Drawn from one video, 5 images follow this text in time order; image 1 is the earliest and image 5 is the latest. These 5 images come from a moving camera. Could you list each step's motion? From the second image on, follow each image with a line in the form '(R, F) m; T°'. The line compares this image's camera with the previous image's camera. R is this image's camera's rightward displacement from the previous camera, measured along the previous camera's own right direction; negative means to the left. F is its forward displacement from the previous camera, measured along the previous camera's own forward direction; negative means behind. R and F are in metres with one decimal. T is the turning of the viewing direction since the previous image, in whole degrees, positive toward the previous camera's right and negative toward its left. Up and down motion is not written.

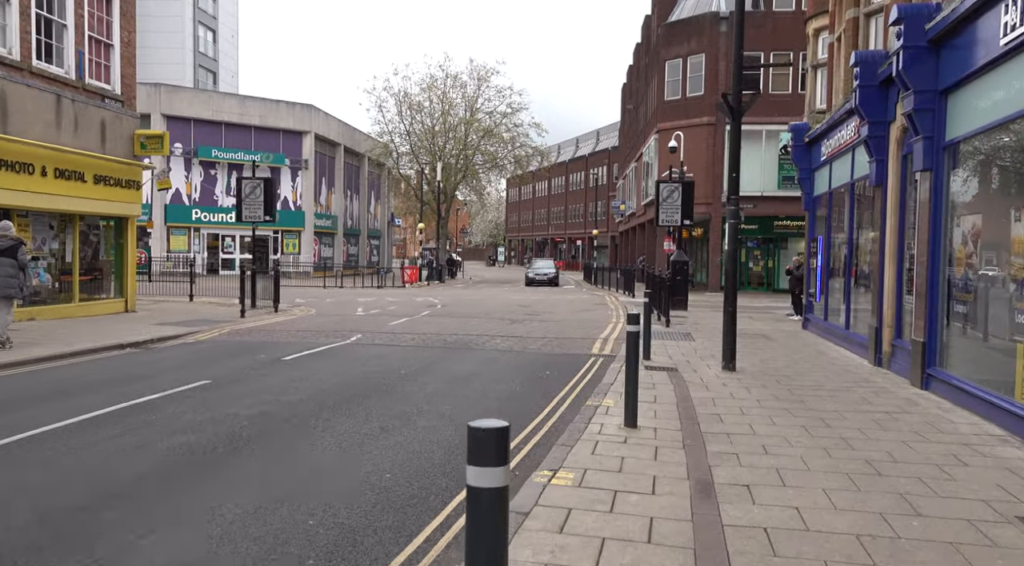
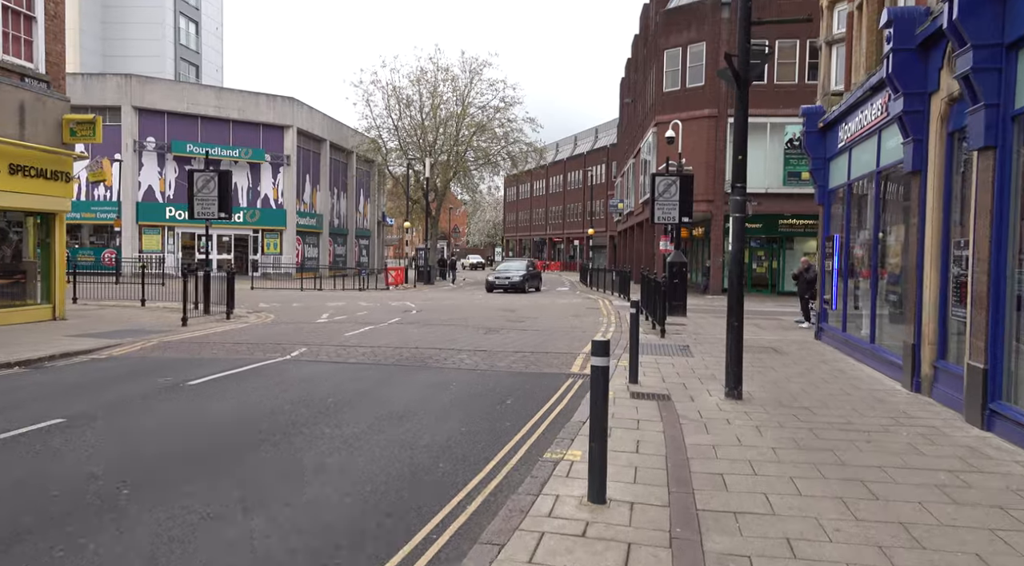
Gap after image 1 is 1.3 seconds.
(+0.5, +1.9) m; 0°
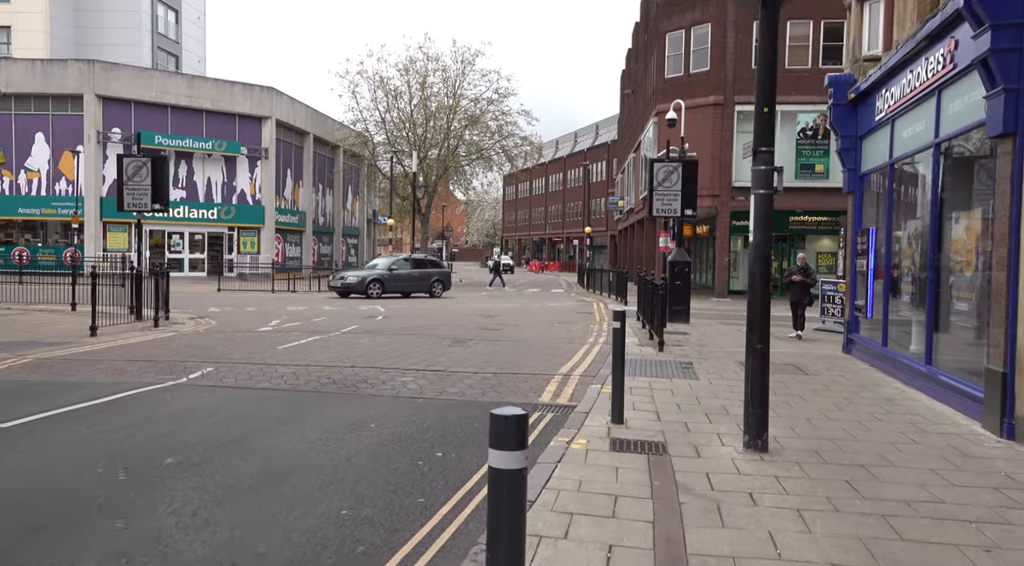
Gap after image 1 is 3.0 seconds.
(+0.6, +2.4) m; 0°
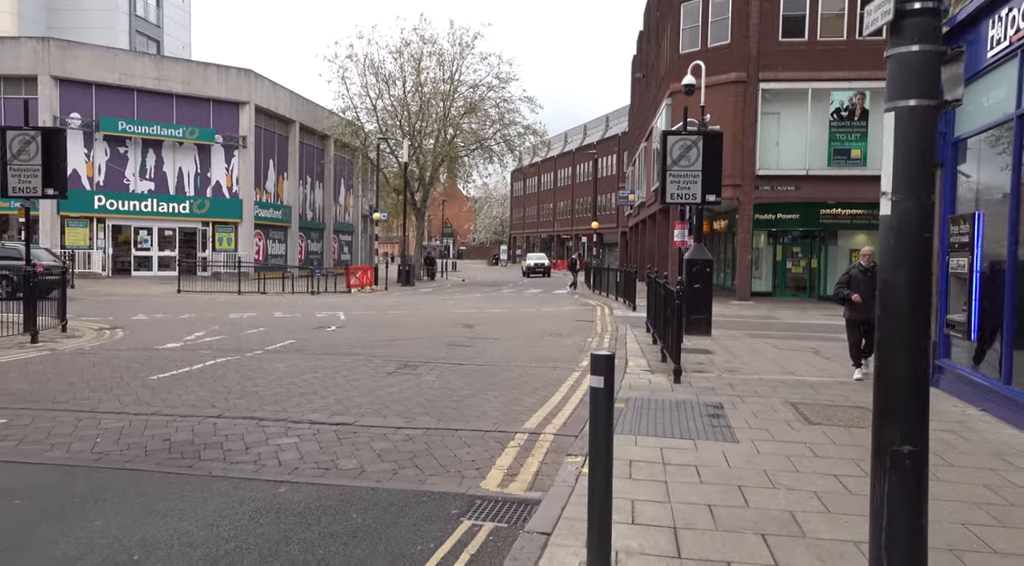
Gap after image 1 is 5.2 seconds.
(+0.6, +3.3) m; -1°
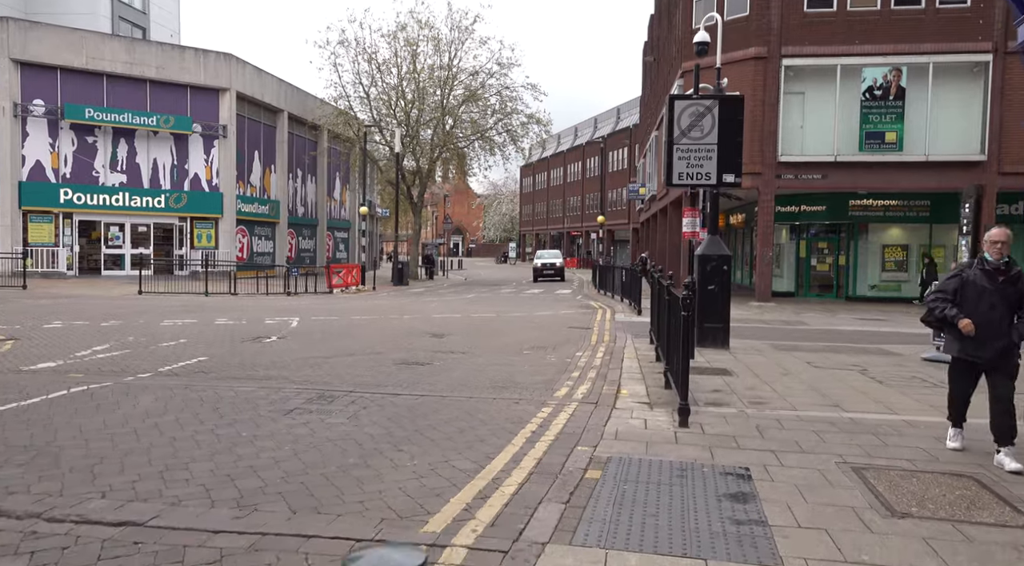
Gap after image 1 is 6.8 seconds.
(+0.7, +2.5) m; -1°
